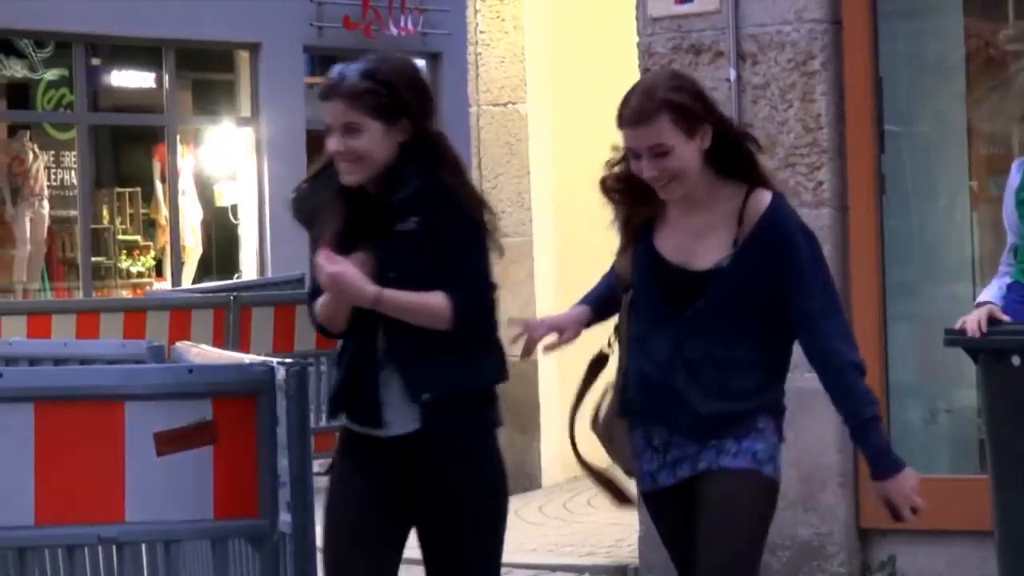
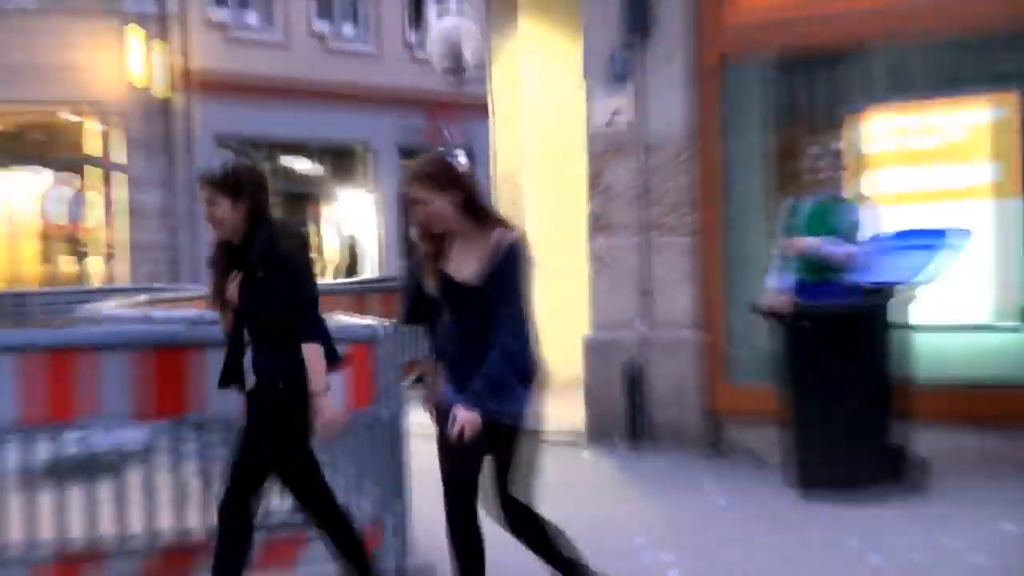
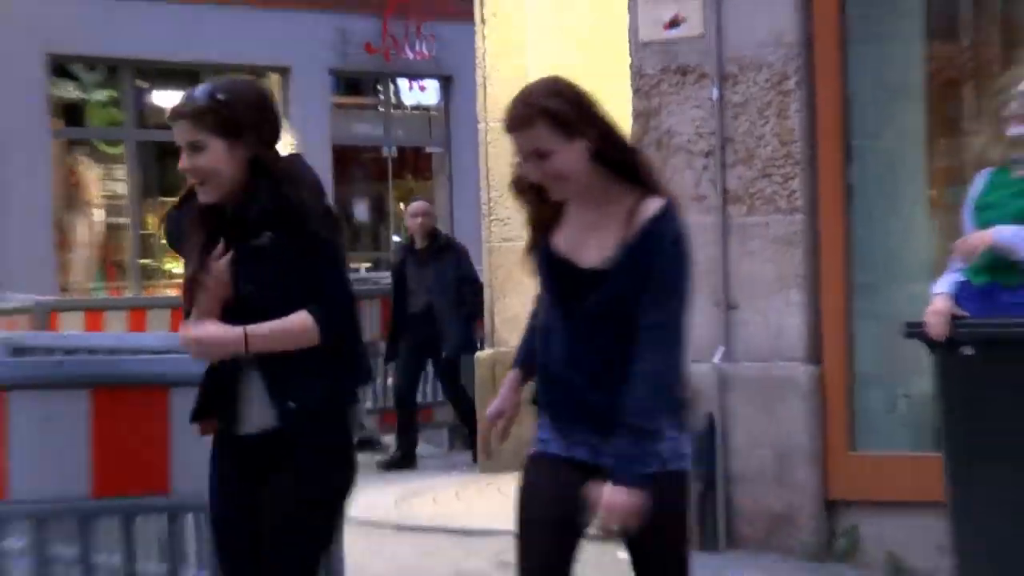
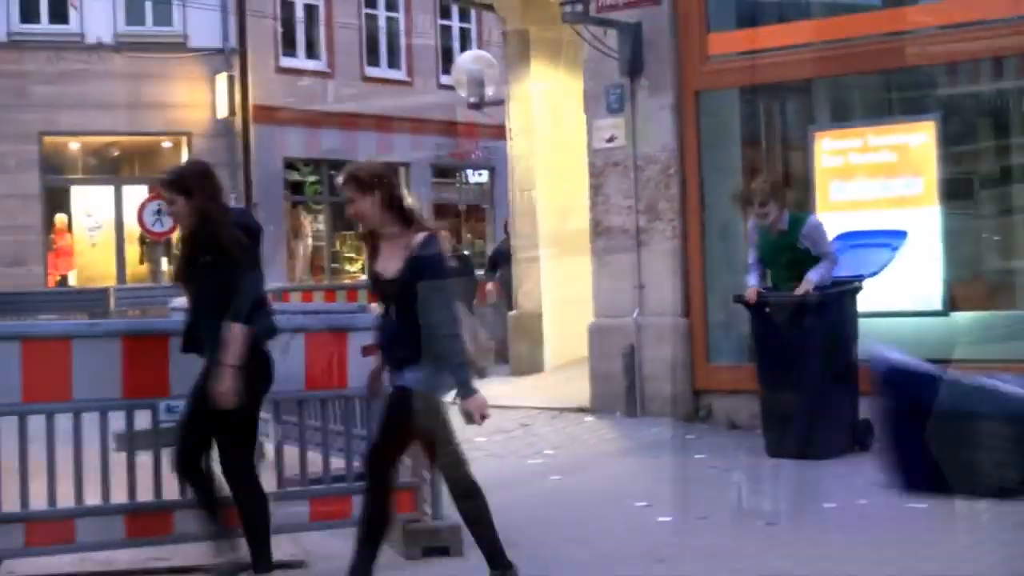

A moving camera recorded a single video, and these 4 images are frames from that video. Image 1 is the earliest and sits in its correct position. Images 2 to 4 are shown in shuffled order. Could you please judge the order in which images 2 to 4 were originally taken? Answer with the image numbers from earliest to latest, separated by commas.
3, 2, 4
